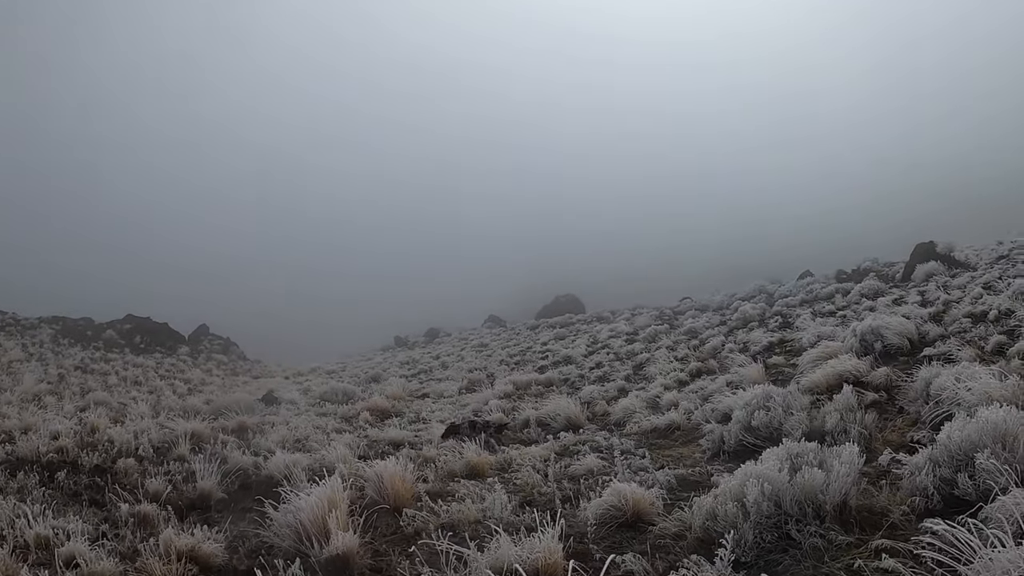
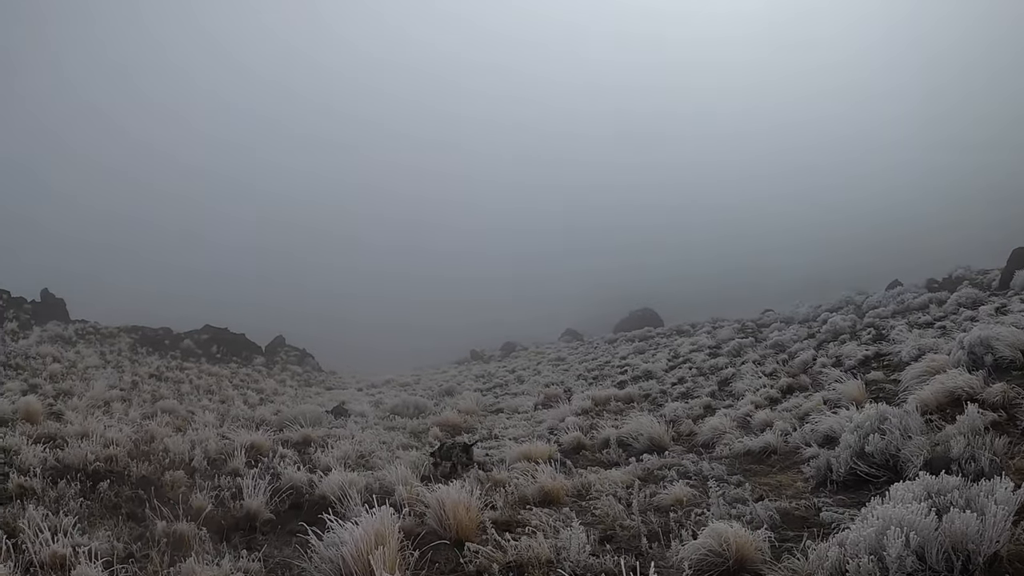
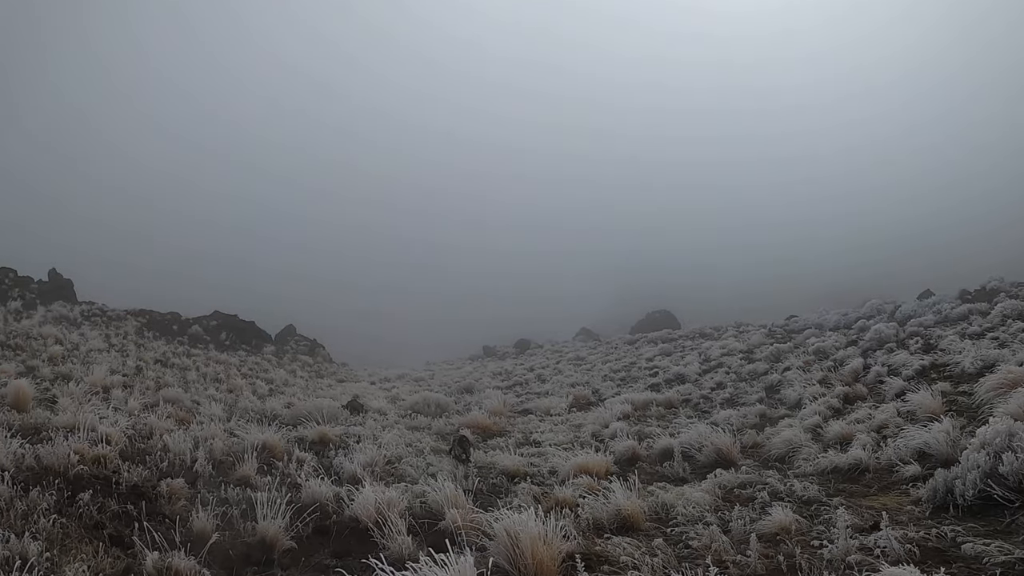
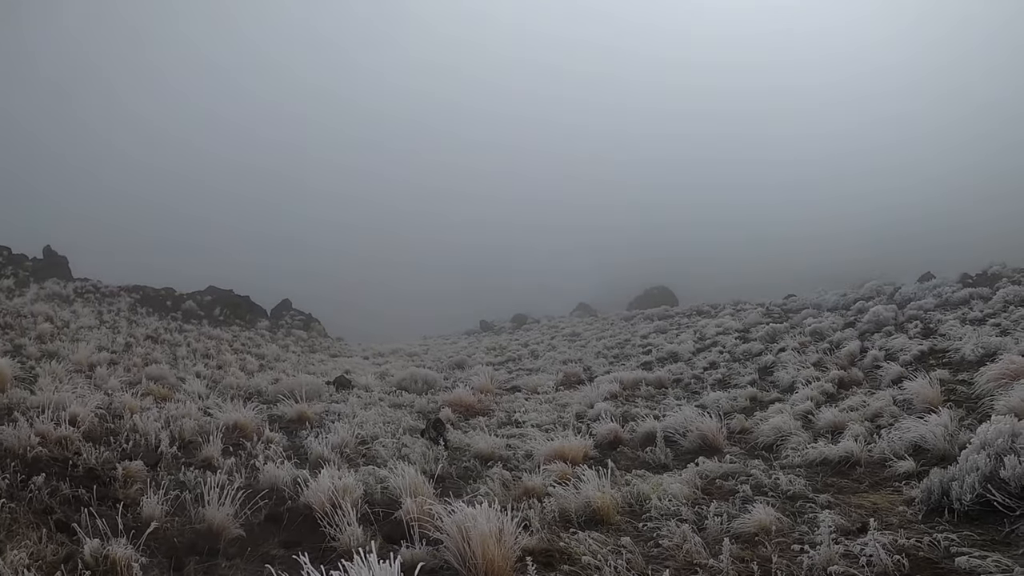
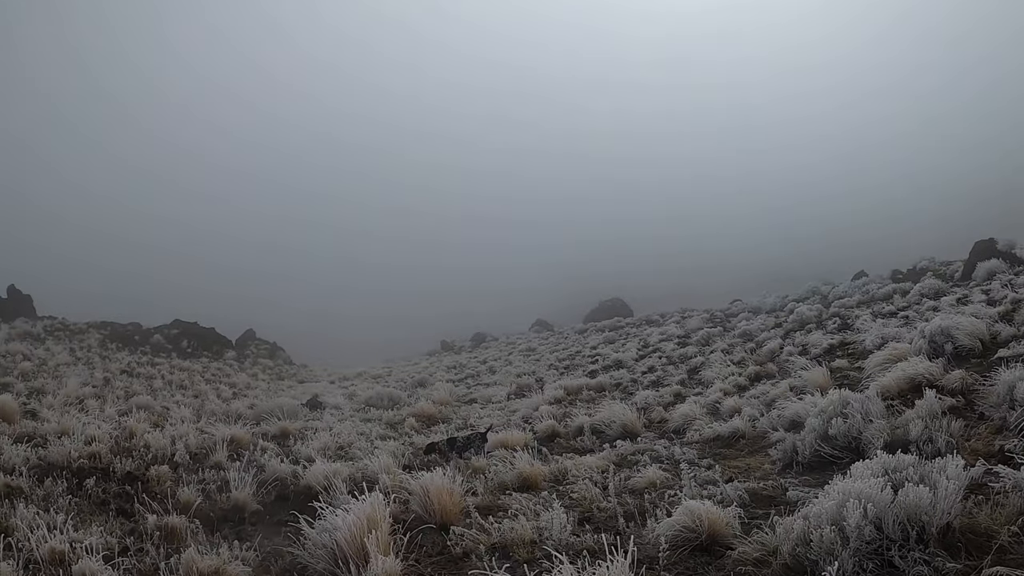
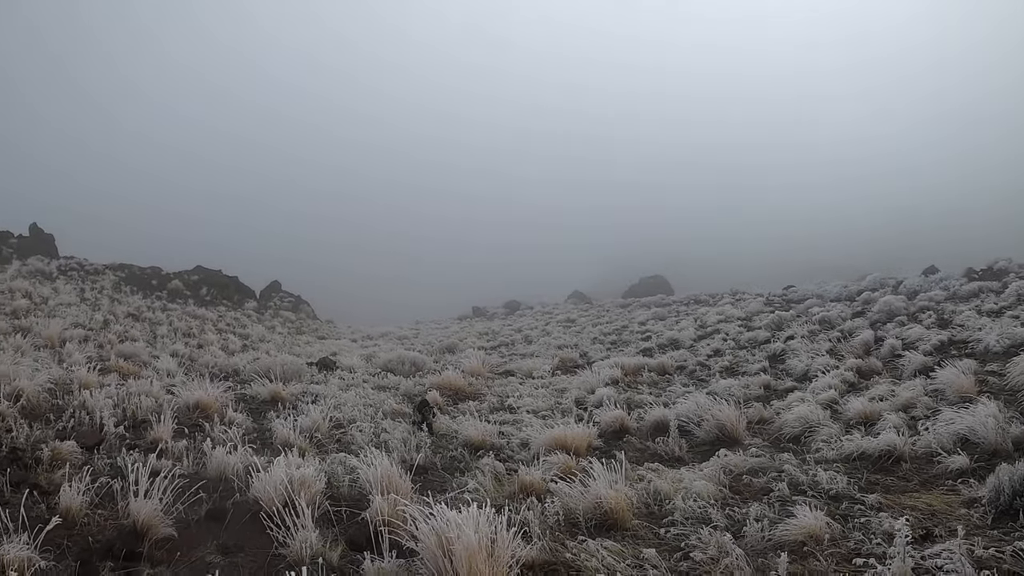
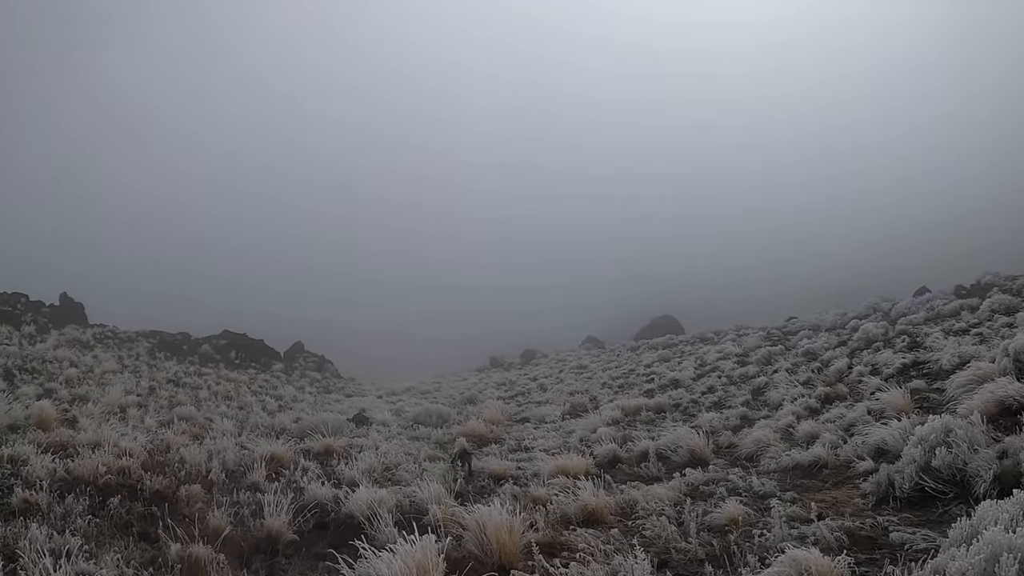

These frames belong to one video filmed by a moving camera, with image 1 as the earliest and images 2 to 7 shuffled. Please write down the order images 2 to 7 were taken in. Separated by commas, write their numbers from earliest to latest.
5, 2, 7, 3, 4, 6
